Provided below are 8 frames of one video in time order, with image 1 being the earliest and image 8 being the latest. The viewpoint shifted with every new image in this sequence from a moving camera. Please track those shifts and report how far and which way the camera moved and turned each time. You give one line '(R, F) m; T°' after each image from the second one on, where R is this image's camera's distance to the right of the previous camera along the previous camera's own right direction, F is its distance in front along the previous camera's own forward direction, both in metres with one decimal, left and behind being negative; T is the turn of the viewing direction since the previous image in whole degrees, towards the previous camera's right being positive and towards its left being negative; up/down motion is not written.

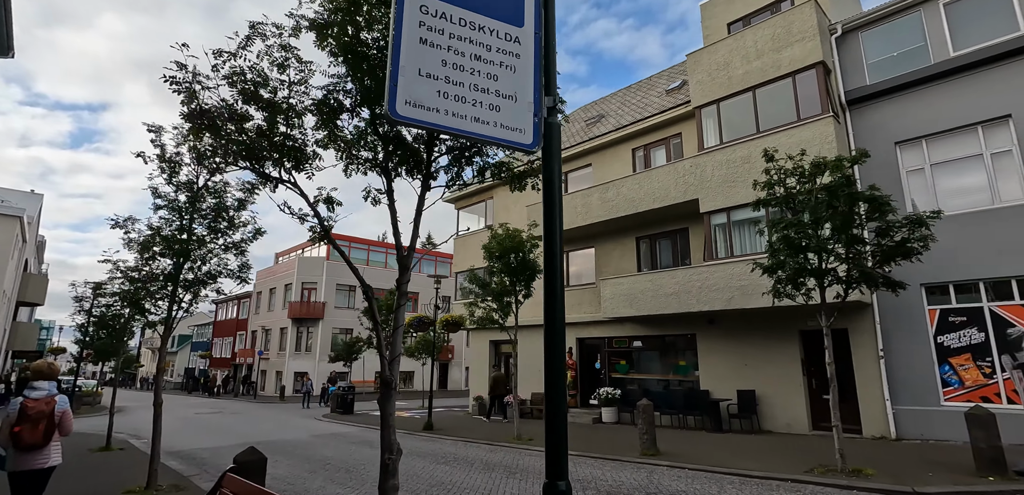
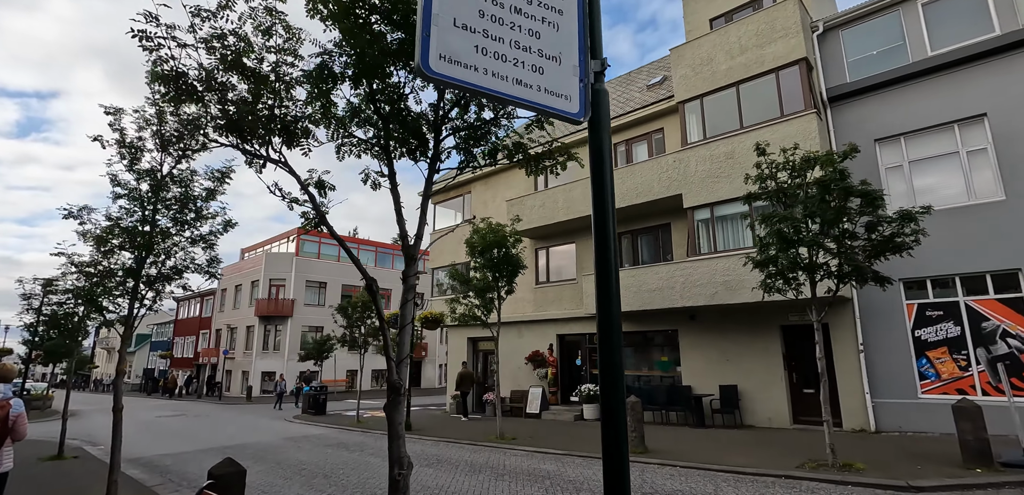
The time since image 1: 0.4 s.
(-0.3, +0.4) m; +3°
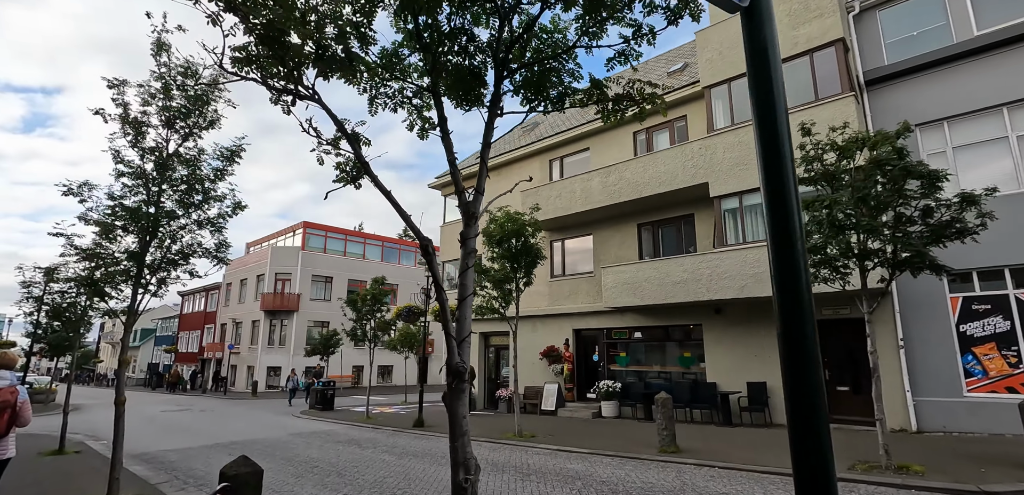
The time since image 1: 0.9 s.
(-0.4, +0.6) m; 0°
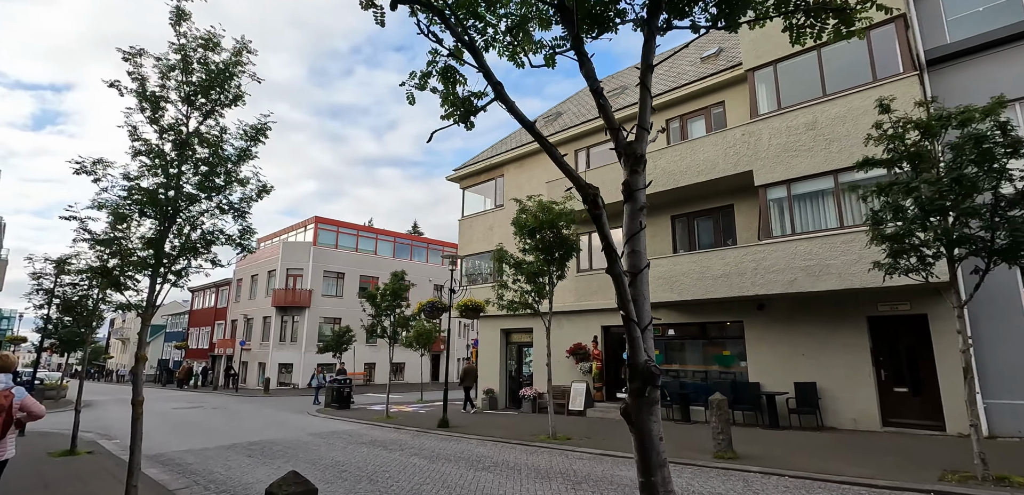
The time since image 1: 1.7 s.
(-0.6, +0.7) m; -1°
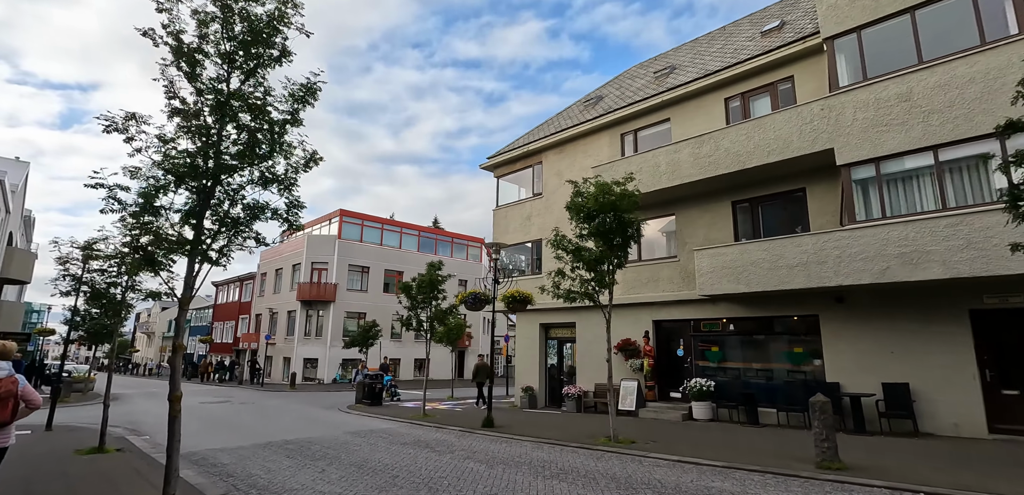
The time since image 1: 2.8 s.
(-0.9, +1.0) m; -2°
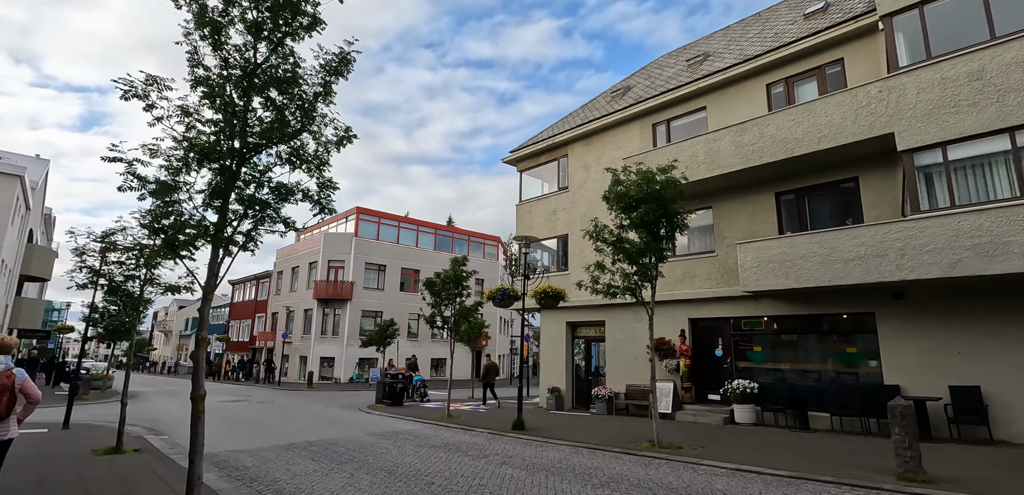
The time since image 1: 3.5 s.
(-0.5, +0.7) m; -1°
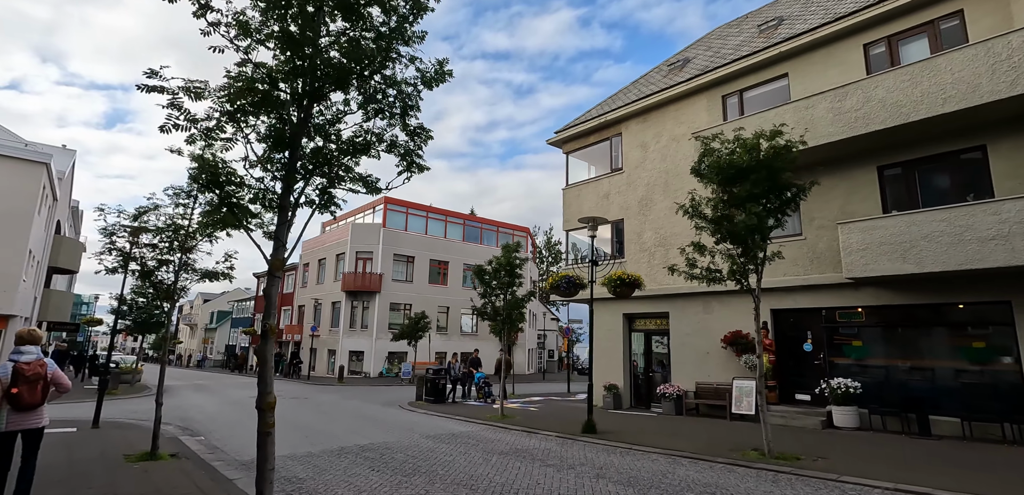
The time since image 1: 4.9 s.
(-1.2, +1.4) m; -2°
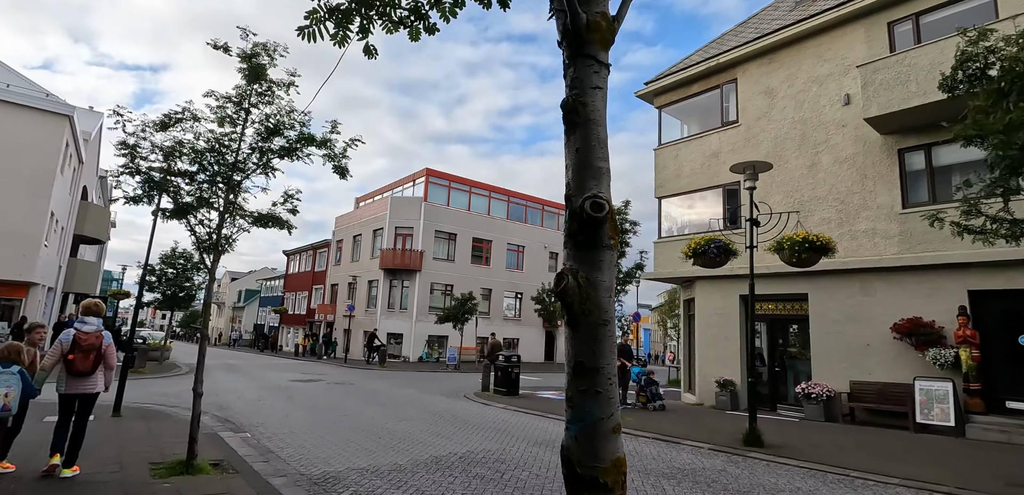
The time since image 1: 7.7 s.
(-2.0, +2.8) m; -2°
